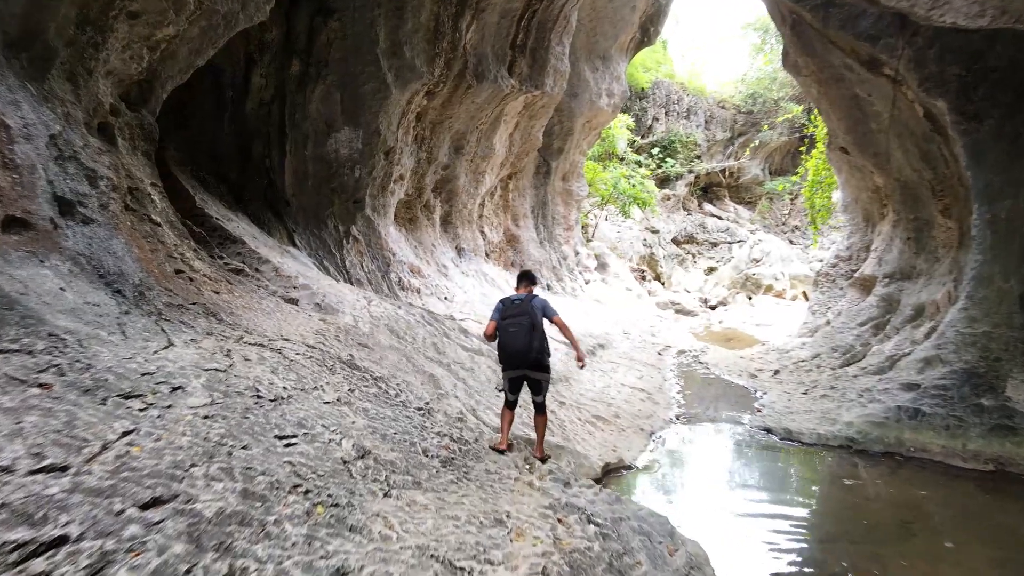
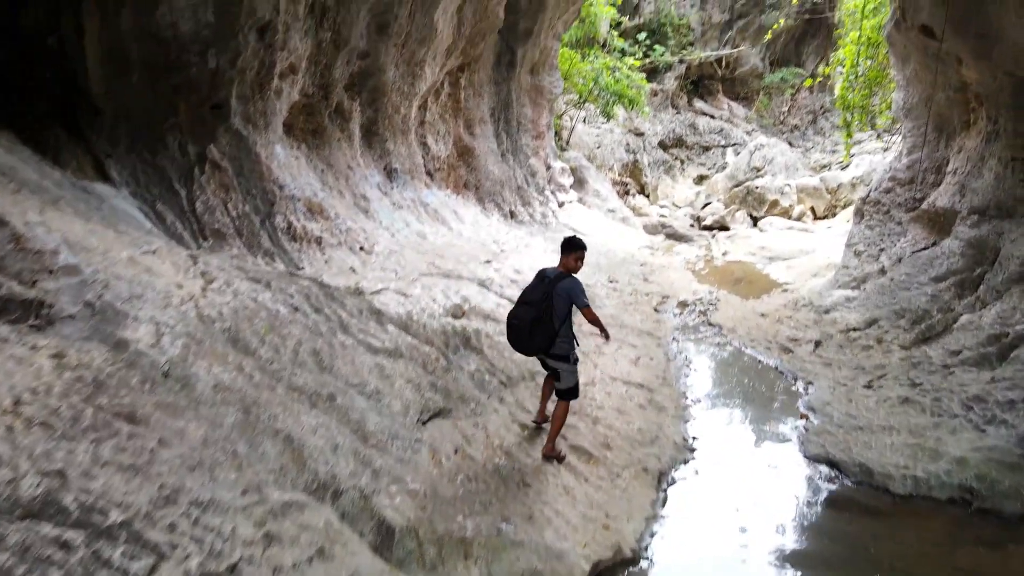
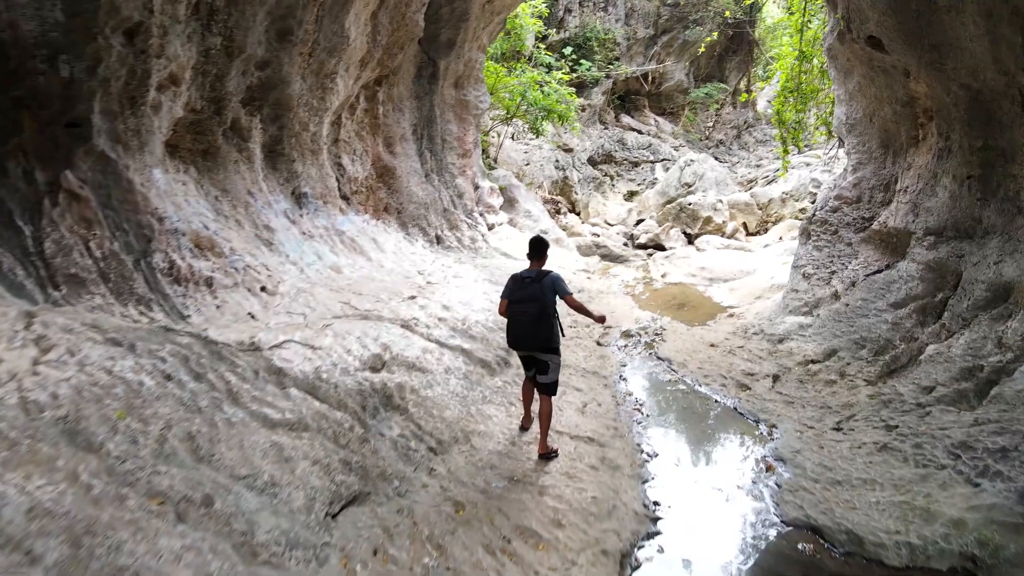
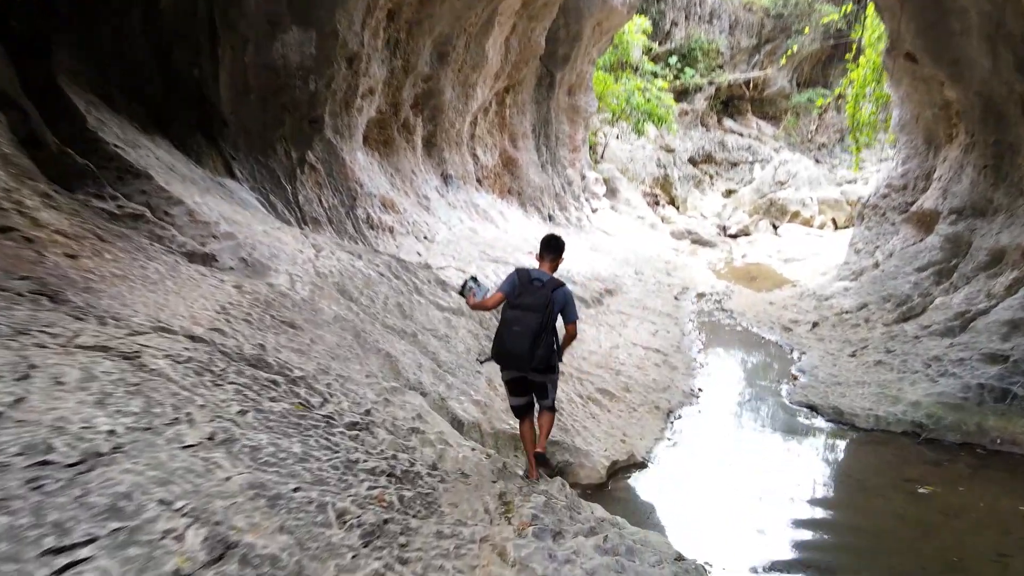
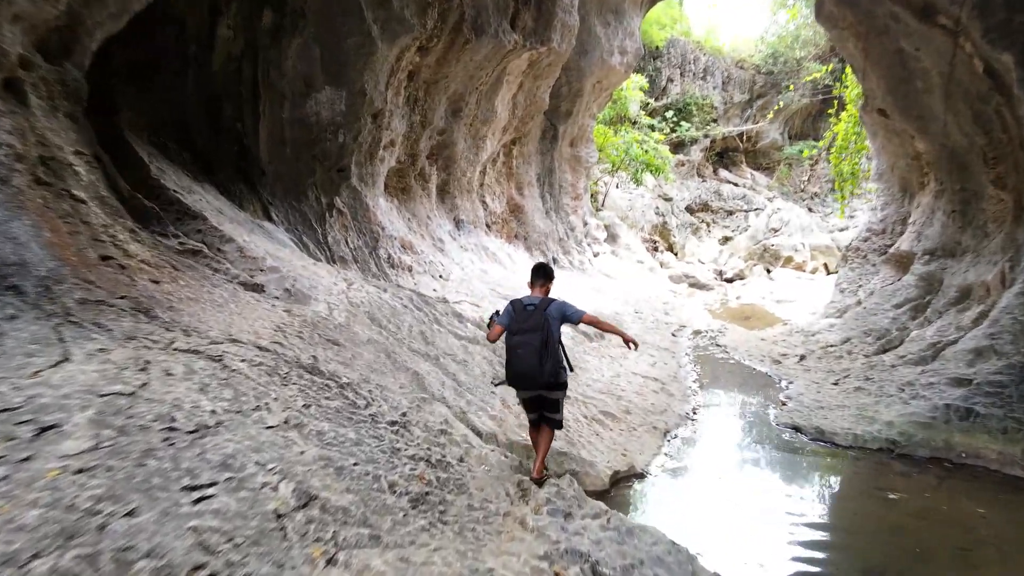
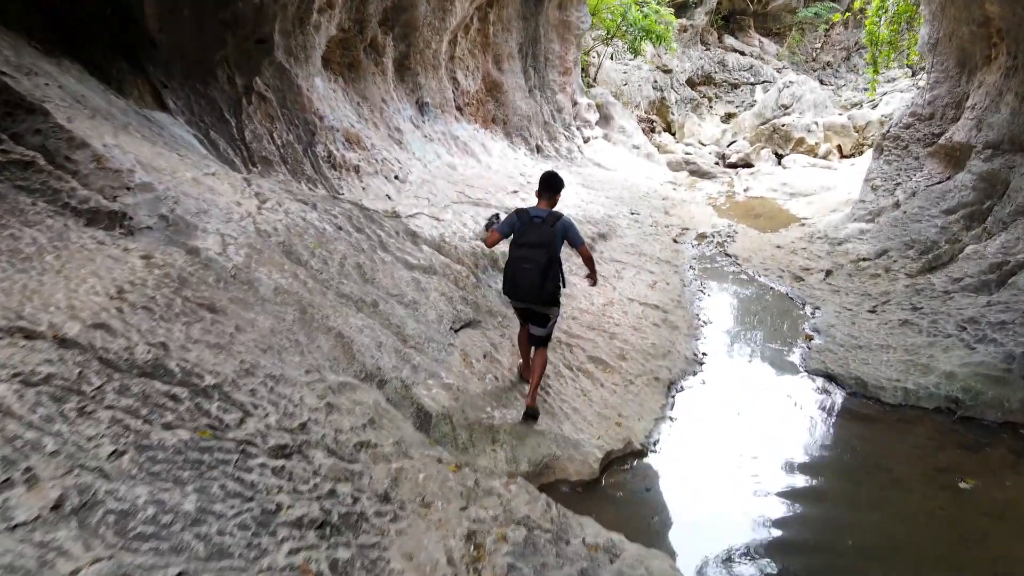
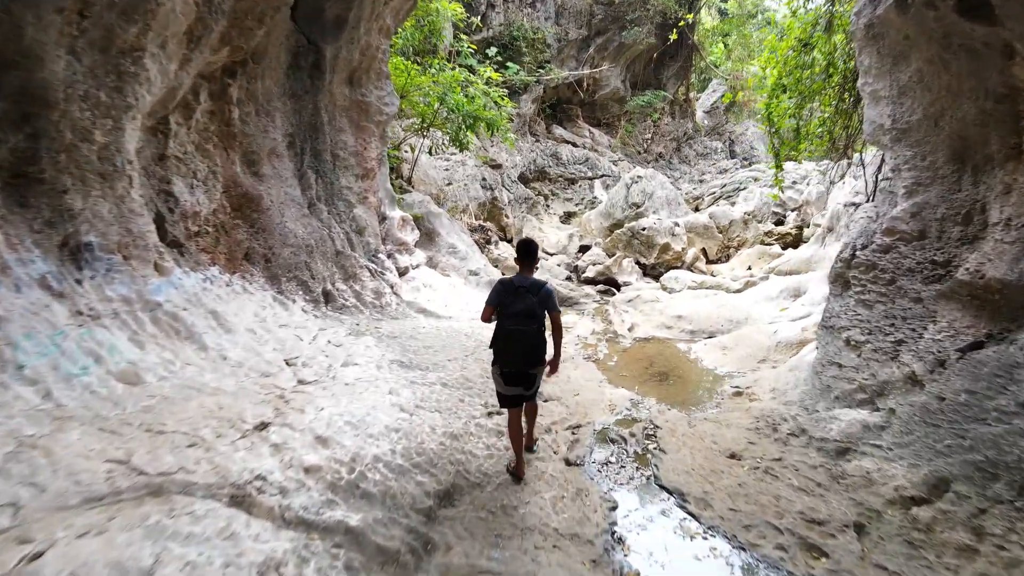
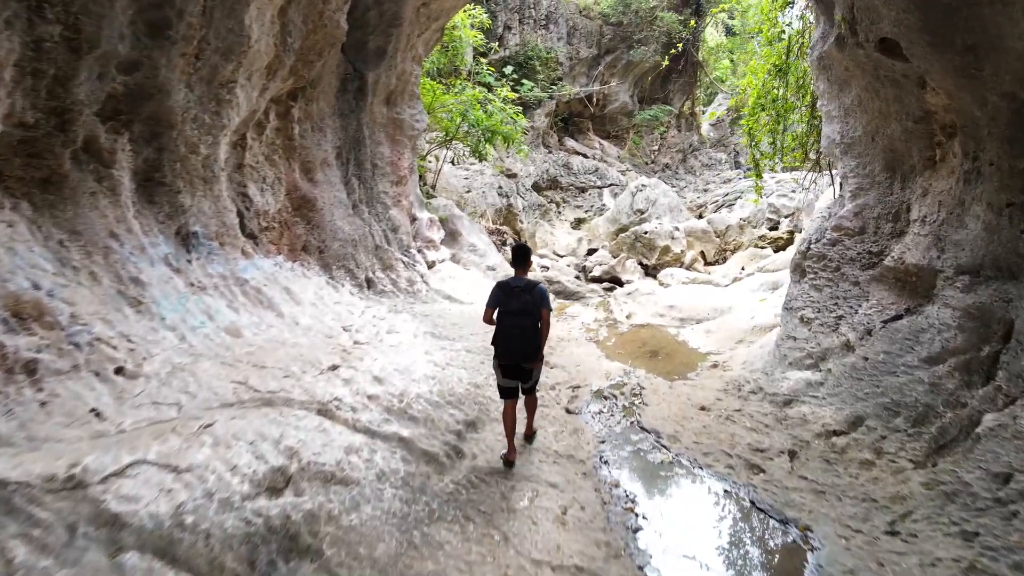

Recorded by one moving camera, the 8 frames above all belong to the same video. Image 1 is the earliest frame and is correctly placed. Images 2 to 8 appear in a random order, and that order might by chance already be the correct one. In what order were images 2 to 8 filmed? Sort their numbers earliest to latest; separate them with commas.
5, 4, 6, 2, 3, 8, 7
